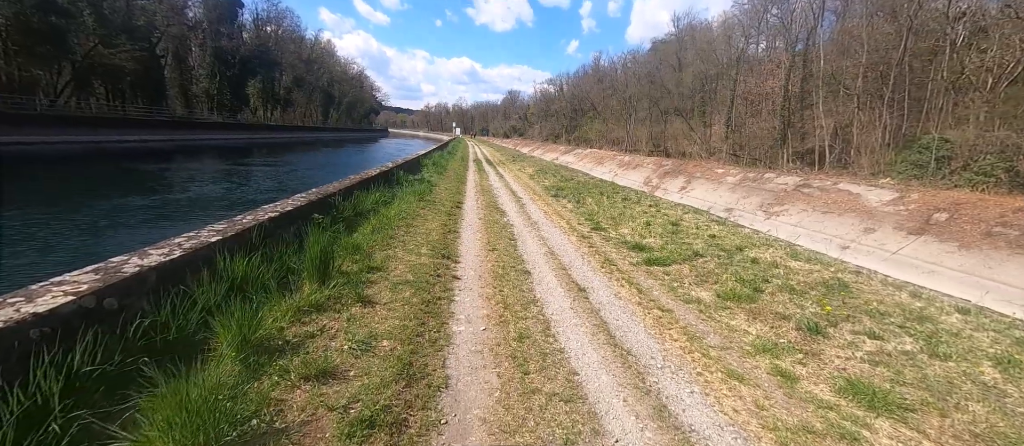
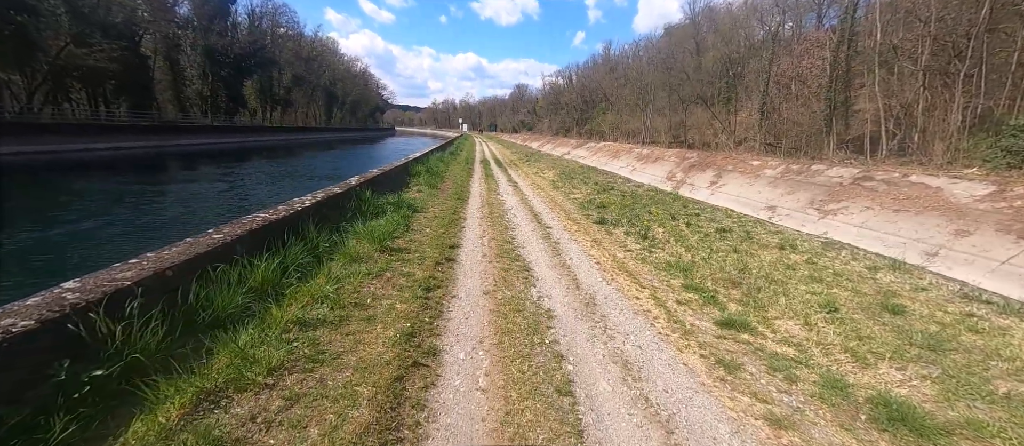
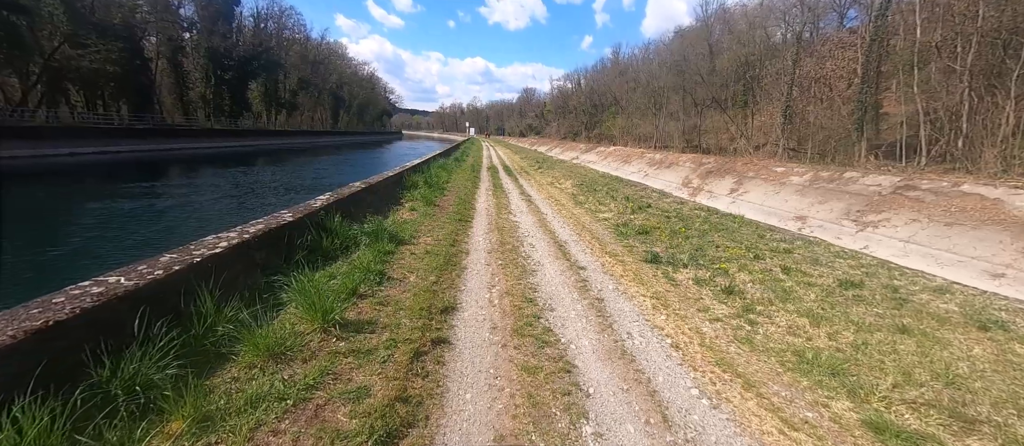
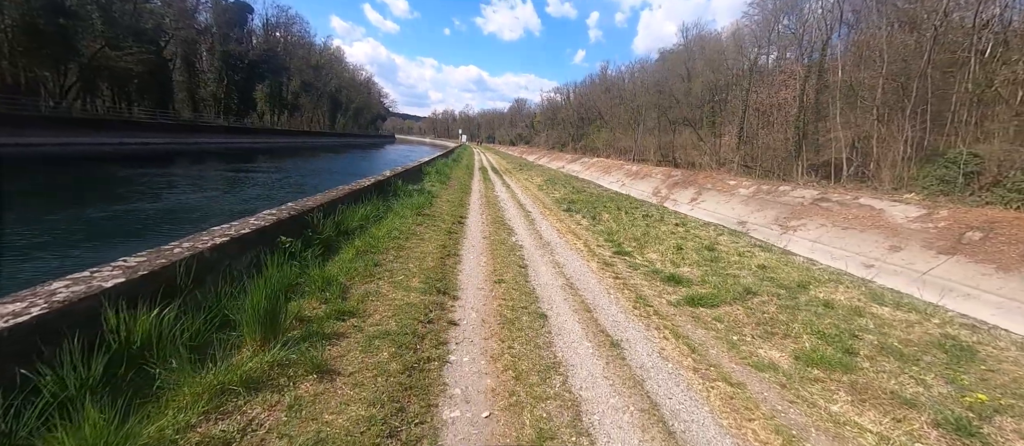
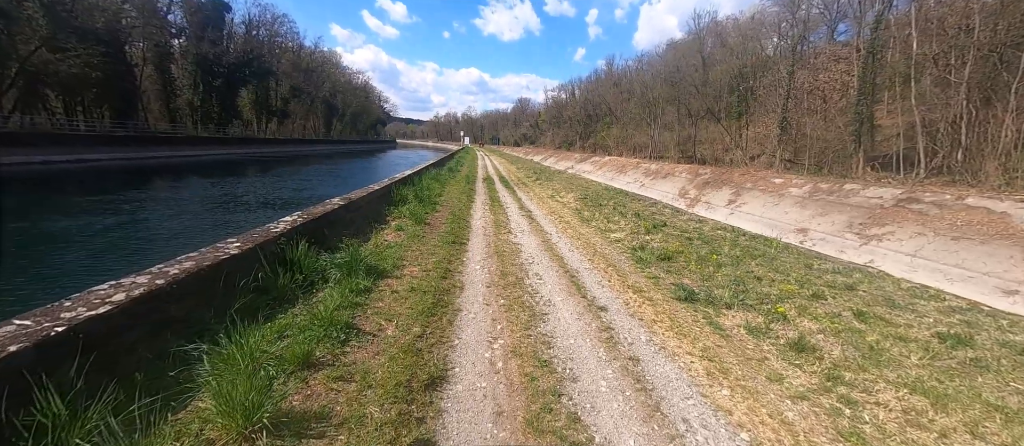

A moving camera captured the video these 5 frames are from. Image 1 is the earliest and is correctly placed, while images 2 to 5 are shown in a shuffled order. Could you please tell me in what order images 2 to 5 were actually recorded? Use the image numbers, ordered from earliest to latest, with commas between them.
4, 2, 3, 5
